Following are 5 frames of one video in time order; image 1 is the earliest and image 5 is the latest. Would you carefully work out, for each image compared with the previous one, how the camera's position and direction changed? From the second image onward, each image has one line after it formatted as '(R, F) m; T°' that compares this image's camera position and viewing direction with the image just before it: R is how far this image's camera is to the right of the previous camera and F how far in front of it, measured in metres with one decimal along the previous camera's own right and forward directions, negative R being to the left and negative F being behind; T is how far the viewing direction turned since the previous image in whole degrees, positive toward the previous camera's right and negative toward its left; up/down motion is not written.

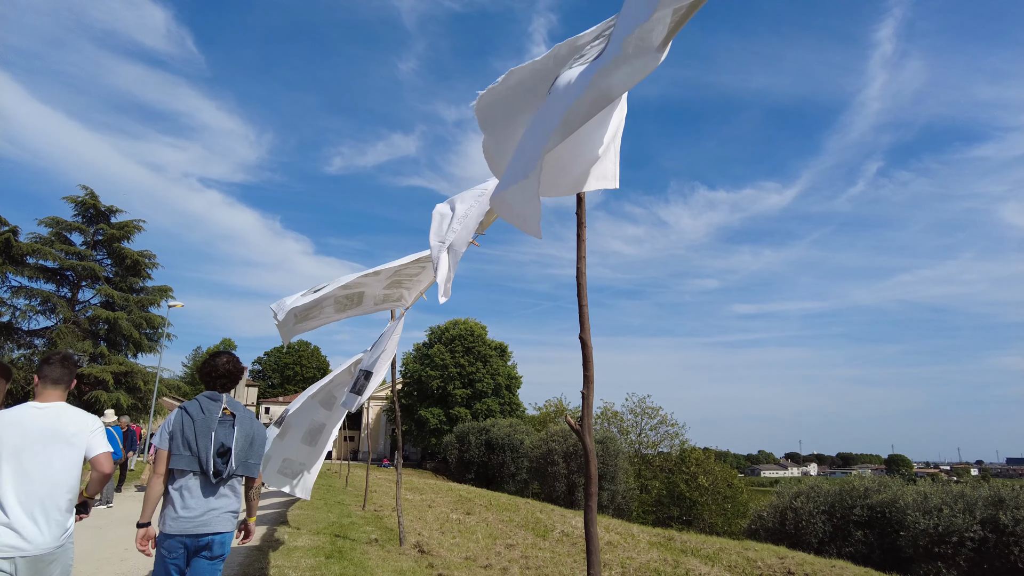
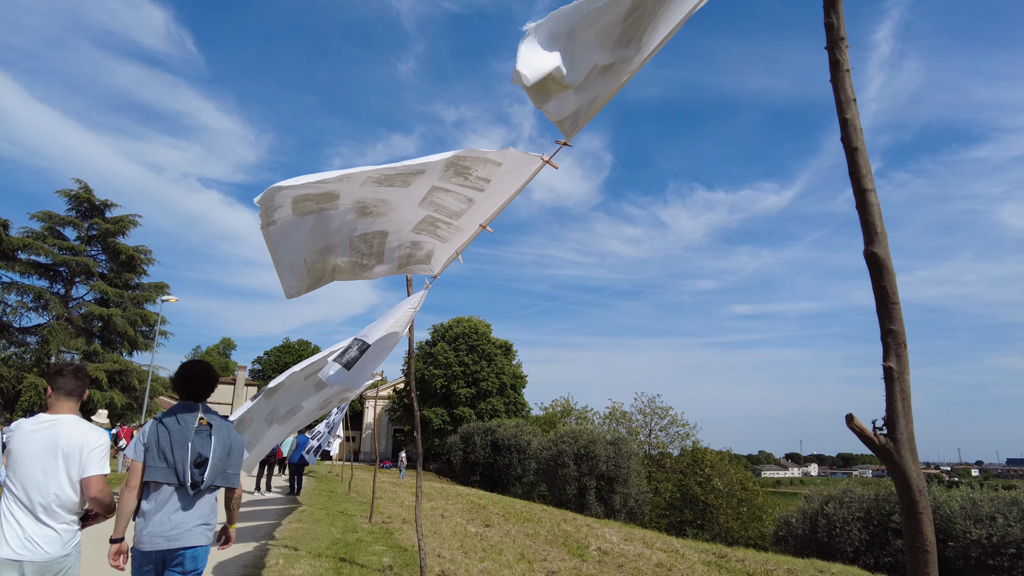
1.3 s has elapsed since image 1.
(-0.4, +1.2) m; 0°
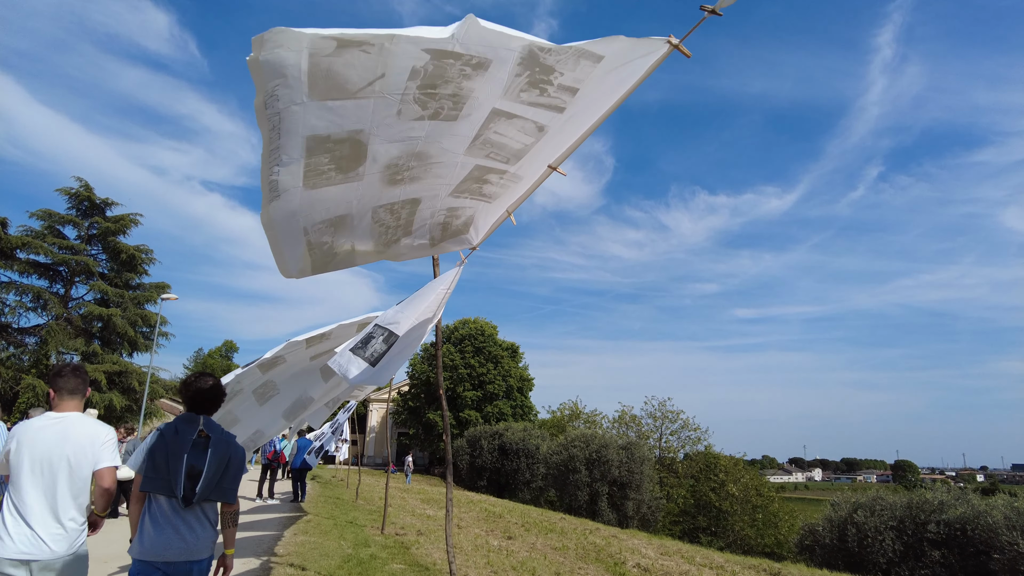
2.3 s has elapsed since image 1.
(-0.4, +0.8) m; 0°
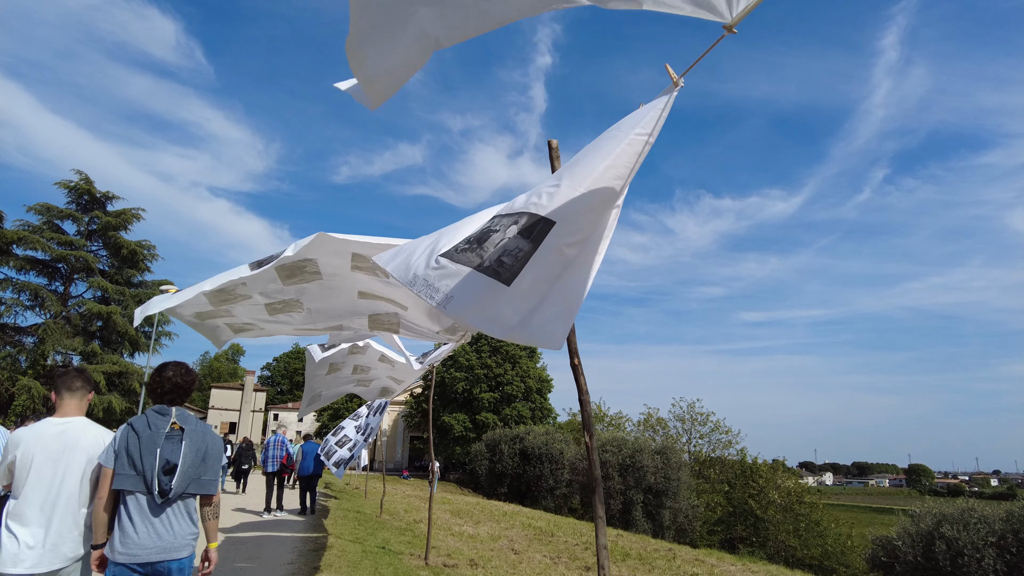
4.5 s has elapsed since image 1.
(-0.9, +1.9) m; -1°
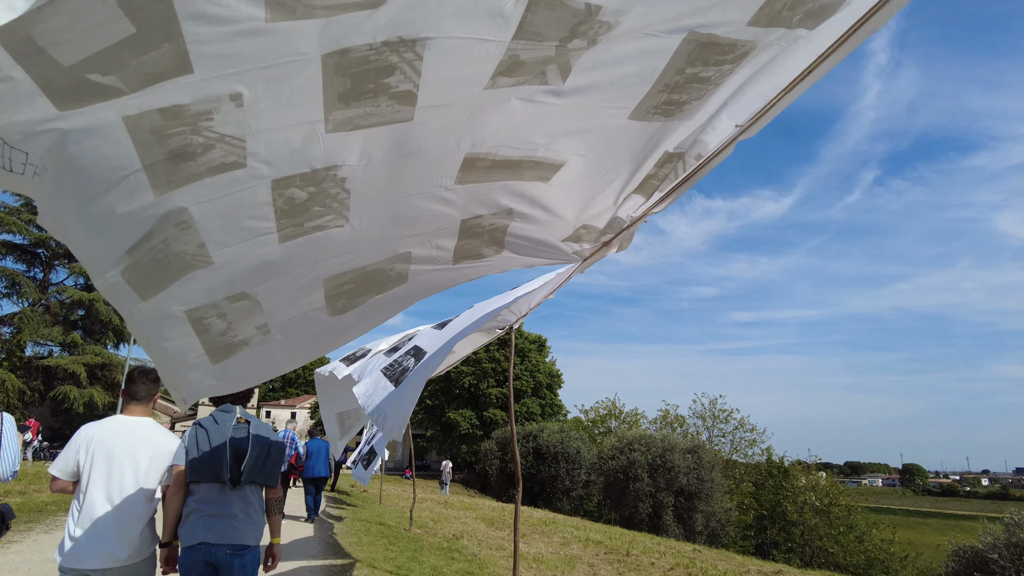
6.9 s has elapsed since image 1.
(-1.1, +2.1) m; +1°
